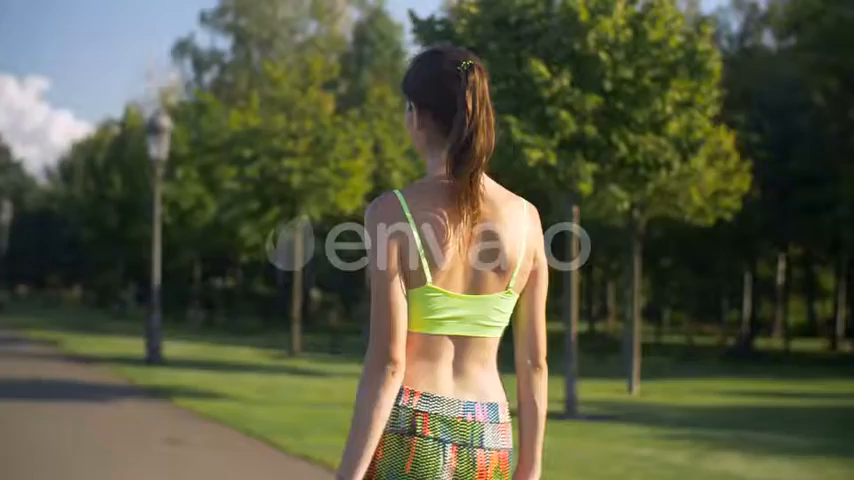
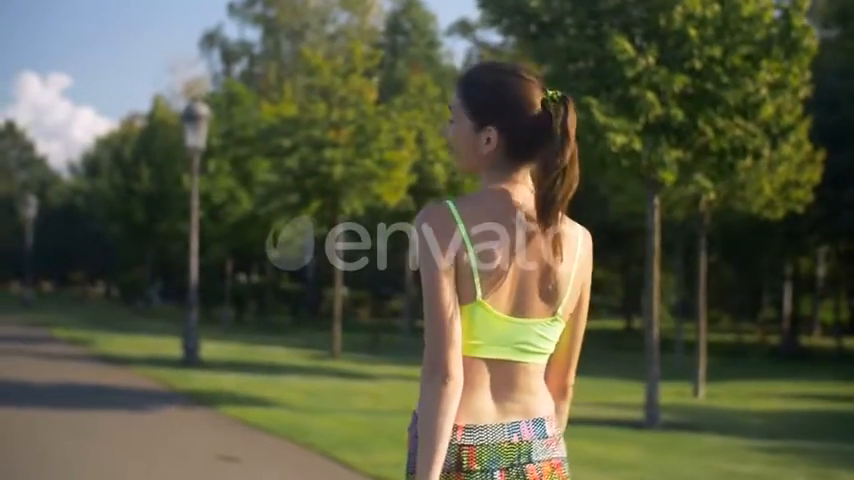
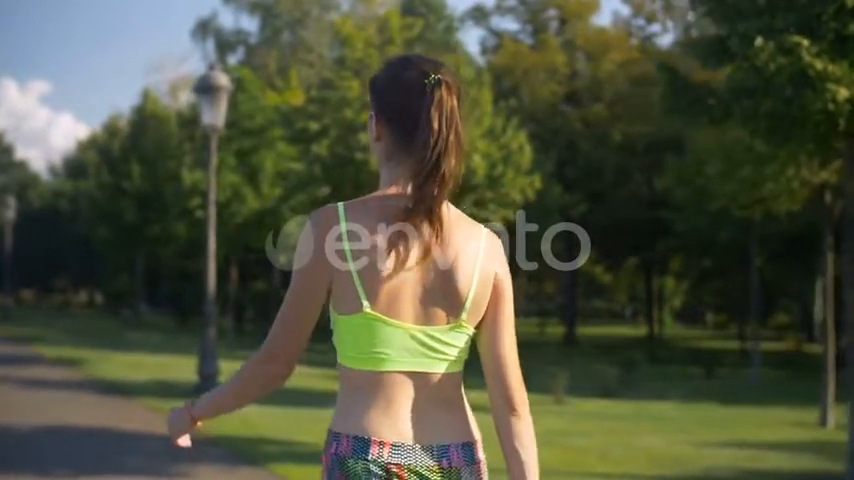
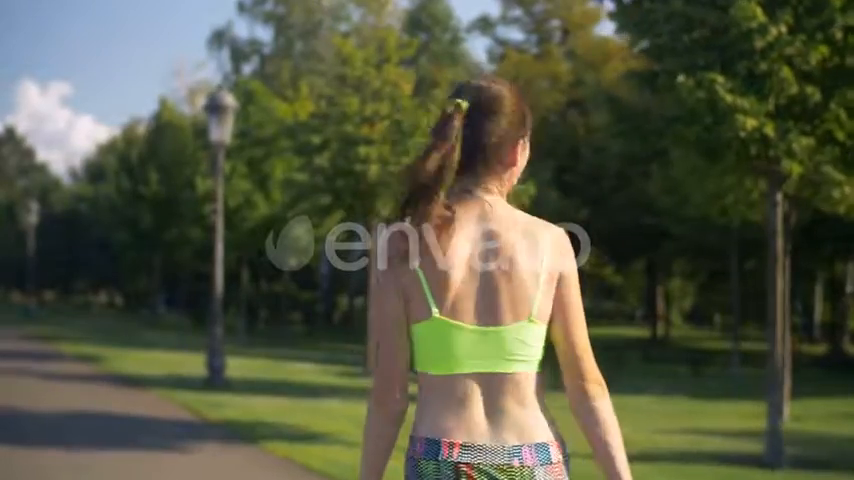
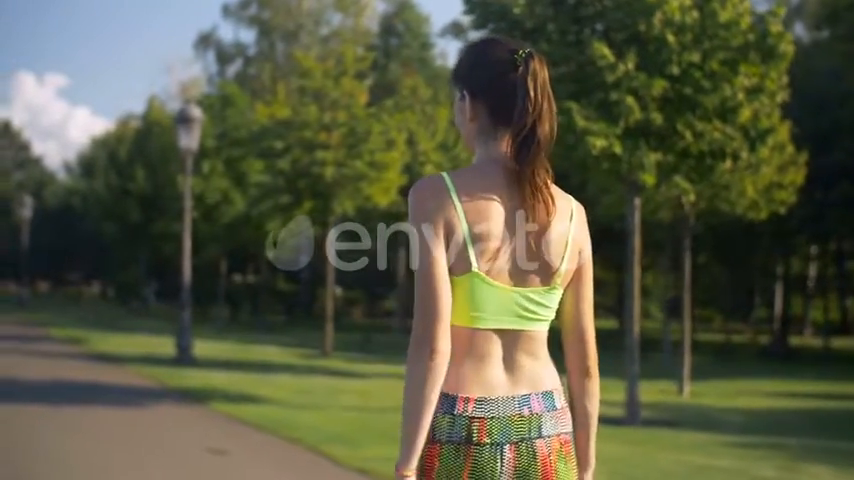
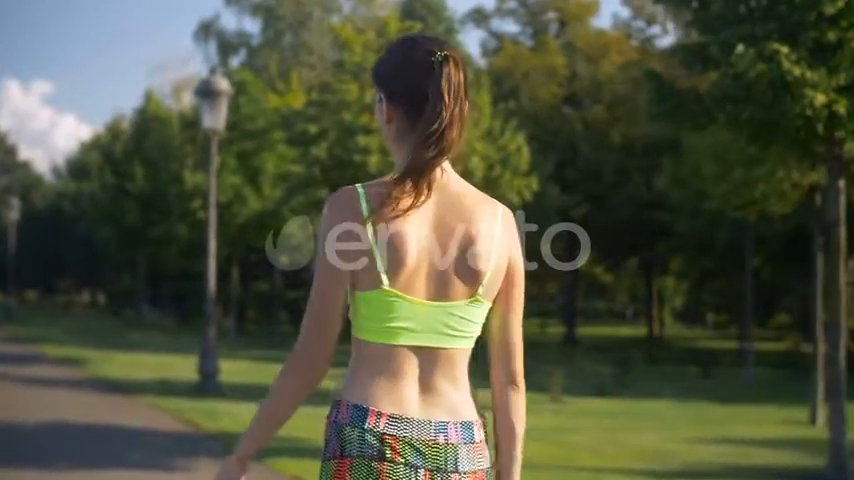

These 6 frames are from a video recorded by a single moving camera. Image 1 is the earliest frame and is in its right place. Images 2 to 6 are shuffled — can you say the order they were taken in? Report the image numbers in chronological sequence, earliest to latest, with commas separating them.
5, 2, 4, 6, 3
